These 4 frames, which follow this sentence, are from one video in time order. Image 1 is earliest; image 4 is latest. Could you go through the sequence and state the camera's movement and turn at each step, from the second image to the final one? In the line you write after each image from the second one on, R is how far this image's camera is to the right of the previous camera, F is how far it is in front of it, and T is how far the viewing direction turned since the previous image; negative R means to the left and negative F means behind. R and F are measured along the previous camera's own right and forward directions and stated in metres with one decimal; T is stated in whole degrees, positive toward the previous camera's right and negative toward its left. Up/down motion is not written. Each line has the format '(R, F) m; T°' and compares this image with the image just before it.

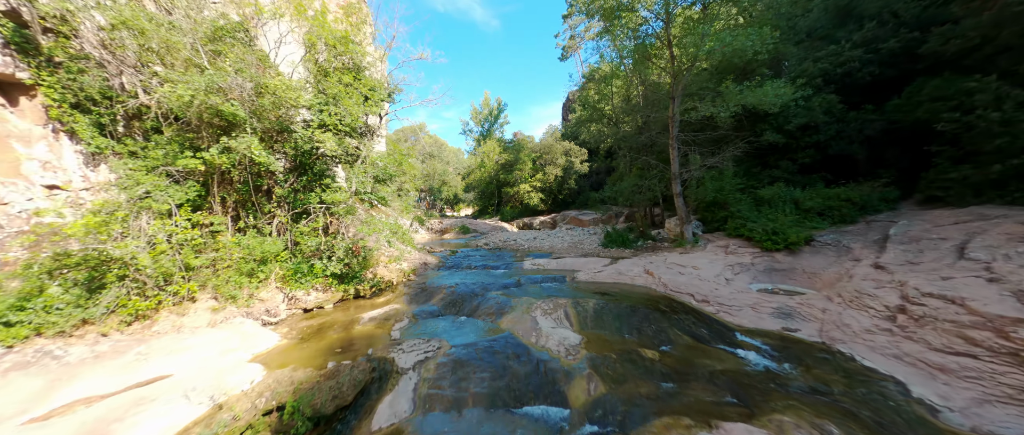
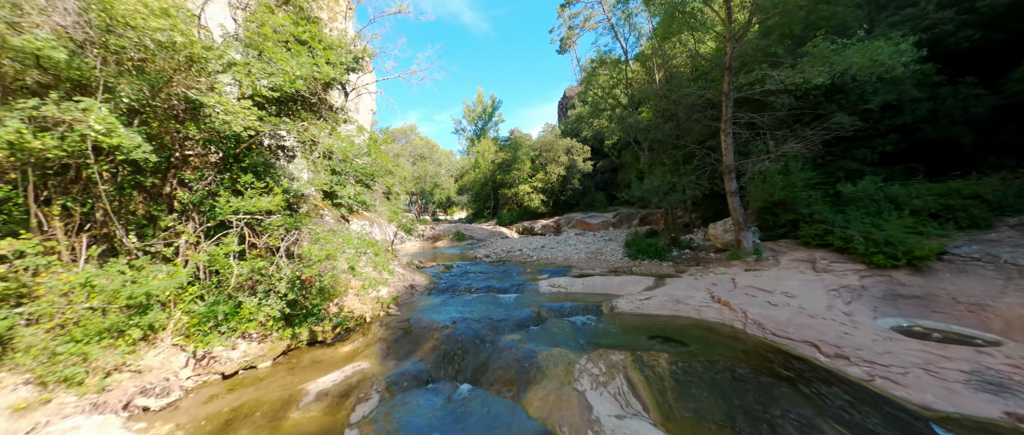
(-0.5, +2.7) m; +1°
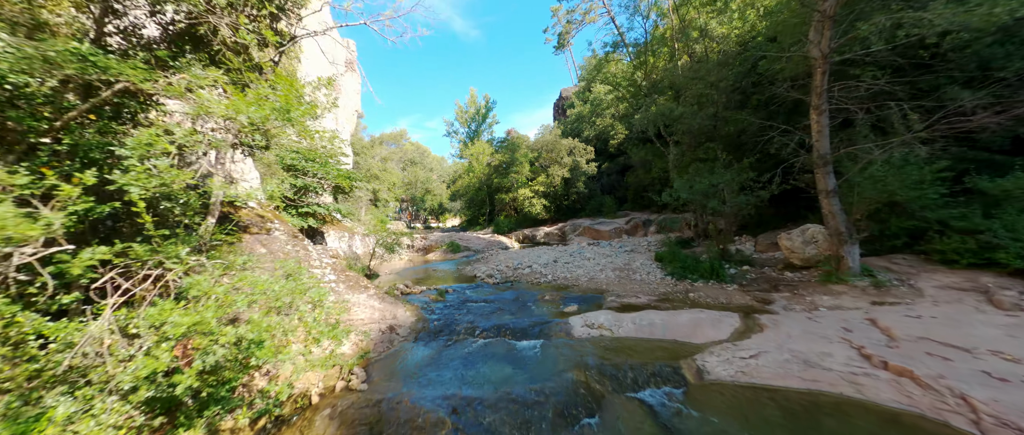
(-0.5, +2.7) m; +1°
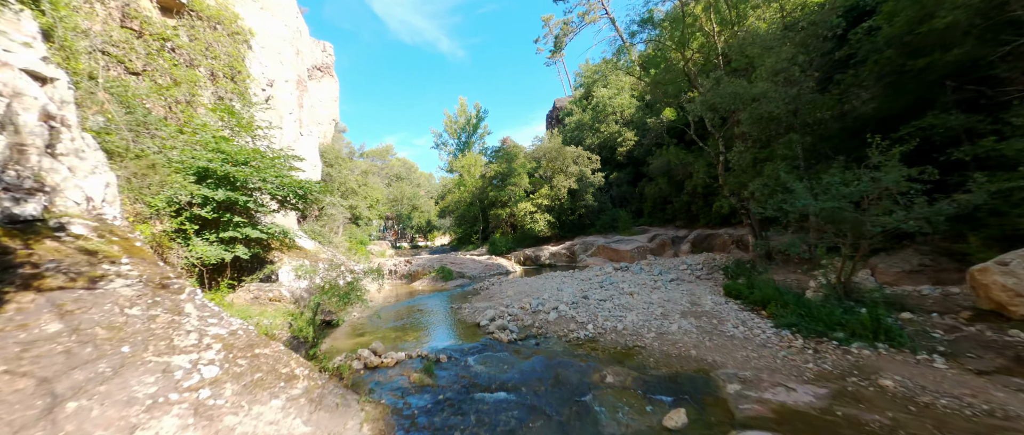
(-0.7, +3.6) m; +2°
